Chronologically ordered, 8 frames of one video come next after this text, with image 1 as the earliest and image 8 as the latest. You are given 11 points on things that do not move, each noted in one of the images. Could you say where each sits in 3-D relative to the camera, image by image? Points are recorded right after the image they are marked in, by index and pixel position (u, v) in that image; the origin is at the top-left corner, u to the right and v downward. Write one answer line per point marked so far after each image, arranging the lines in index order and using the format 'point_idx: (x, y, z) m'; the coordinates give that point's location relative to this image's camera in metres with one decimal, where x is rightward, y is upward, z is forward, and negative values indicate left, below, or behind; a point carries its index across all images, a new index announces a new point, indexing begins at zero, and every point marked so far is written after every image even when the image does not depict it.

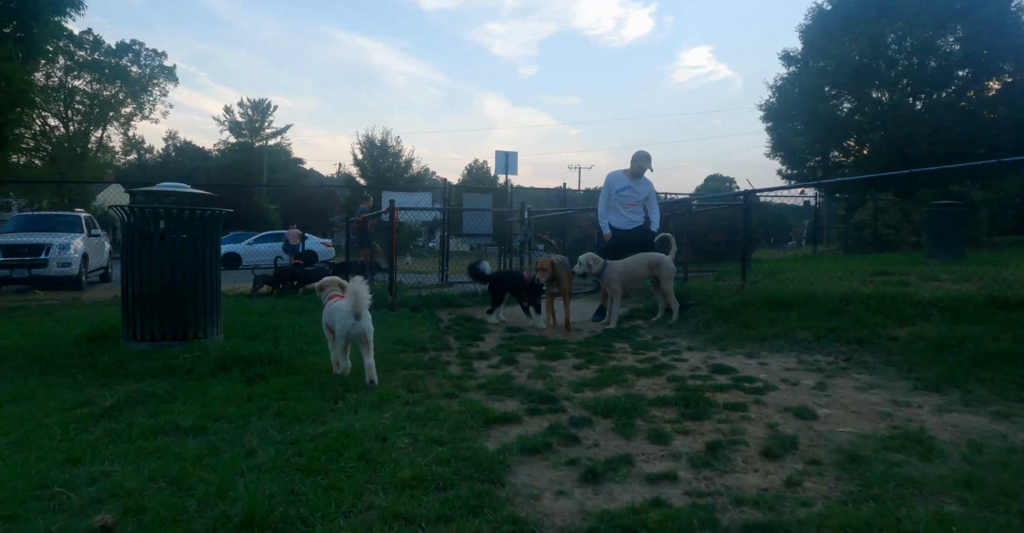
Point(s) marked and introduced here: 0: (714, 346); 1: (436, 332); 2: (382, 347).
0: (+2.4, -0.9, +7.1) m
1: (-0.9, -0.8, +7.1) m
2: (-1.3, -0.8, +6.0) m
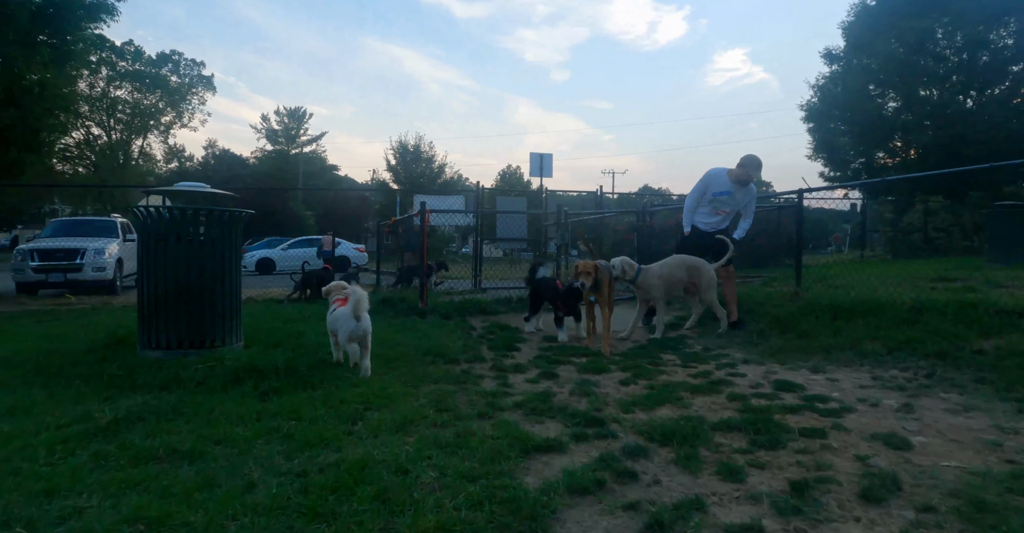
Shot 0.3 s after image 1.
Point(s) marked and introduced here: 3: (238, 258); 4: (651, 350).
0: (+2.8, -1.0, +6.4) m
1: (-0.5, -0.8, +6.6) m
2: (-0.9, -0.8, +5.5) m
3: (-2.8, +0.1, +6.2) m
4: (+1.6, -0.9, +6.8) m
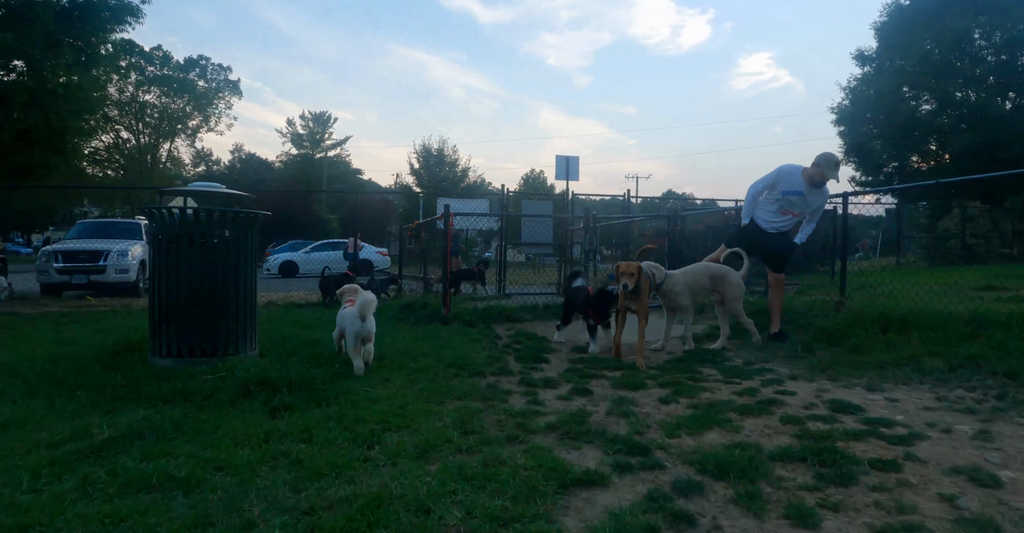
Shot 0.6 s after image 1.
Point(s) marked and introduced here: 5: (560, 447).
0: (+3.1, -1.1, +5.9) m
1: (-0.2, -0.9, +6.2) m
2: (-0.7, -0.9, +5.2) m
3: (-2.5, 0.0, +5.9) m
4: (+1.9, -1.0, +6.3) m
5: (+0.3, -1.0, +3.4) m
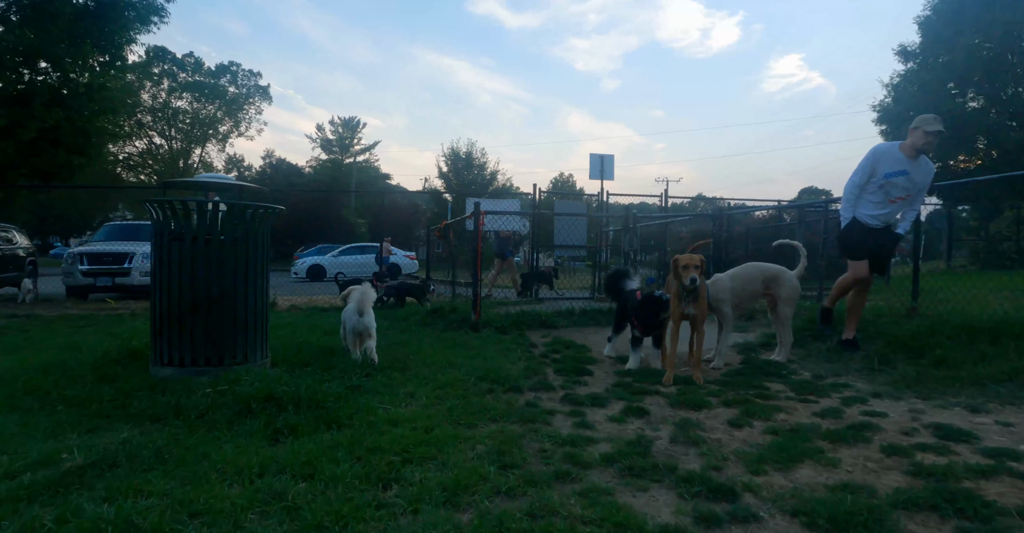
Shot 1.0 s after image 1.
0: (+3.4, -1.1, +5.1) m
1: (+0.2, -0.9, +5.5) m
2: (-0.4, -0.9, +4.5) m
3: (-2.2, 0.0, +5.3) m
4: (+2.2, -1.0, +5.6) m
5: (+0.5, -1.0, +2.7) m
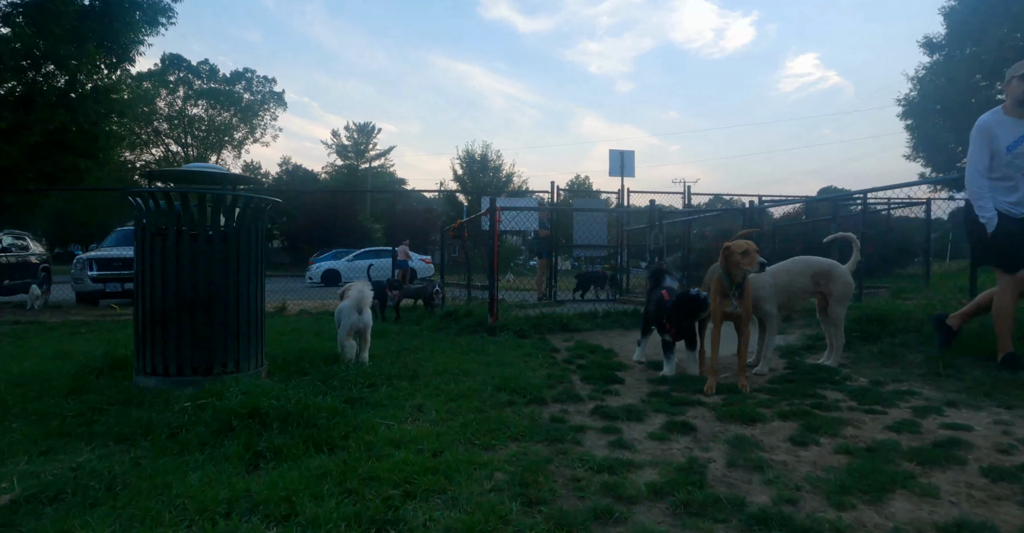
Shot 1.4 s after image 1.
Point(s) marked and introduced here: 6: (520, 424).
0: (+3.6, -1.0, +4.5) m
1: (+0.3, -0.9, +5.0) m
2: (-0.2, -0.8, +4.0) m
3: (-2.0, +0.1, +4.8) m
4: (+2.4, -1.0, +4.9) m
5: (+0.6, -0.9, +2.2) m
6: (0.0, -0.9, +3.4) m
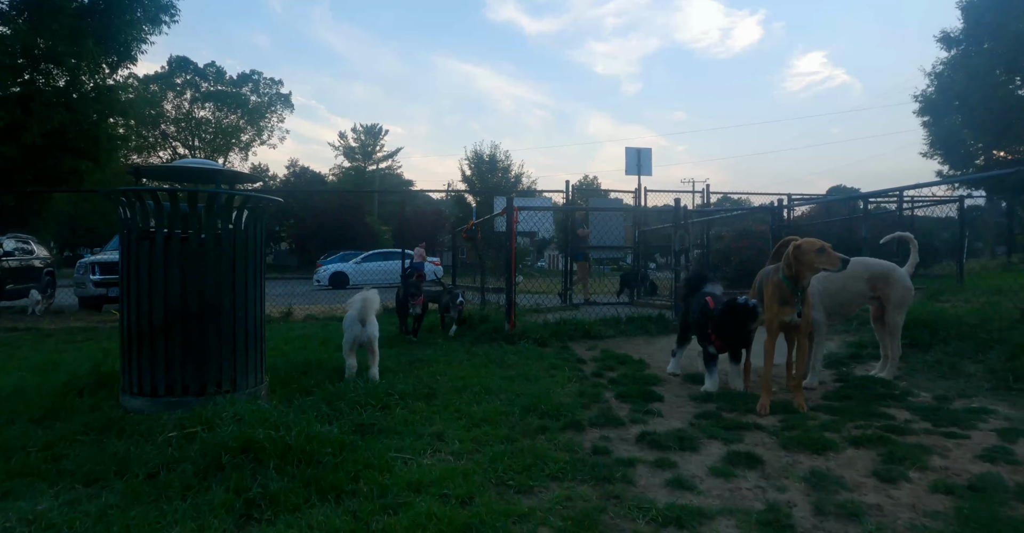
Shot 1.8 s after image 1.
0: (+3.8, -1.0, +4.0) m
1: (+0.5, -0.9, +4.5) m
2: (0.0, -0.9, +3.5) m
3: (-1.8, 0.0, +4.4) m
4: (+2.6, -1.0, +4.4) m
5: (+0.8, -1.0, +1.7) m
6: (+0.2, -0.9, +2.9) m
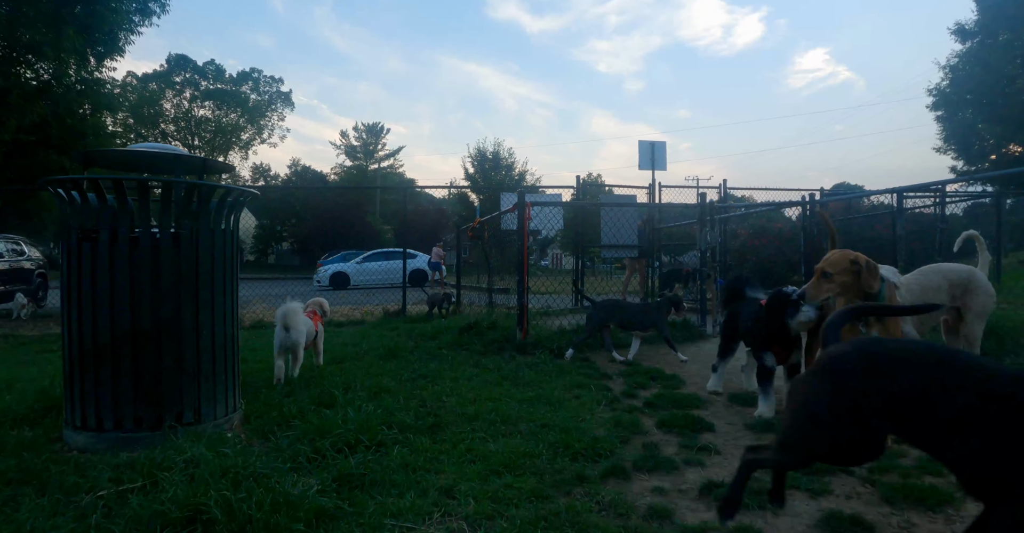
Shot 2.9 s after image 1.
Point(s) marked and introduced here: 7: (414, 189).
0: (+3.9, -1.0, +3.2) m
1: (+0.7, -0.9, +3.8) m
2: (+0.1, -0.9, +2.8) m
3: (-1.7, 0.0, +3.7) m
4: (+2.7, -1.0, +3.7) m
5: (+0.9, -1.0, +1.0) m
6: (+0.3, -0.9, +2.2) m
7: (-2.8, +2.2, +17.3) m
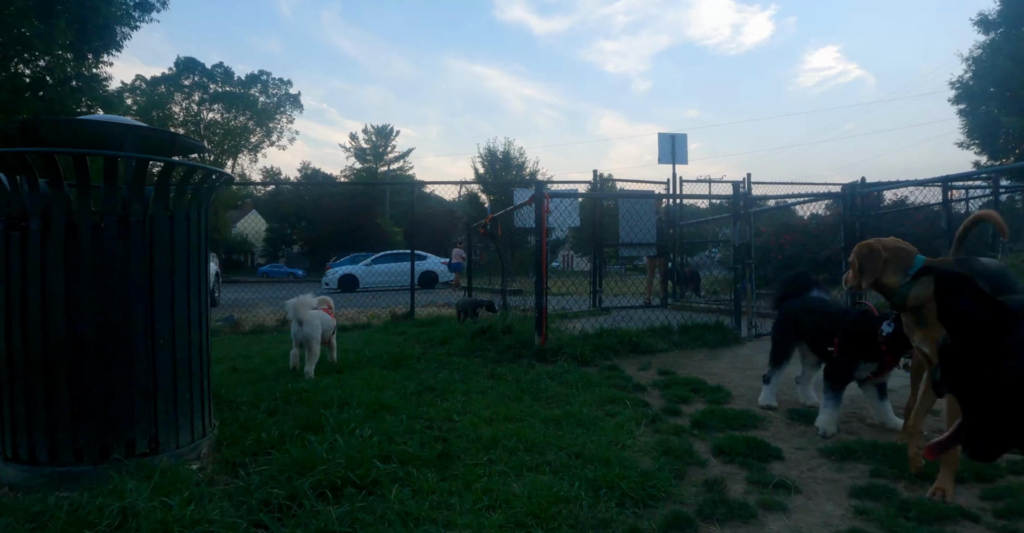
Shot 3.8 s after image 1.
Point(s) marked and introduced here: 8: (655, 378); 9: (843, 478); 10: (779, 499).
0: (+4.0, -1.0, +2.6) m
1: (+0.8, -0.9, +3.2) m
2: (+0.2, -0.9, +2.2) m
3: (-1.6, 0.0, +3.1) m
4: (+2.8, -0.9, +3.0) m
5: (+1.0, -1.0, +0.4) m
6: (+0.4, -0.9, +1.6) m
7: (-2.5, +2.2, +16.7) m
8: (+1.1, -0.9, +4.7) m
9: (+1.5, -0.9, +2.7) m
10: (+1.1, -0.9, +2.4) m
